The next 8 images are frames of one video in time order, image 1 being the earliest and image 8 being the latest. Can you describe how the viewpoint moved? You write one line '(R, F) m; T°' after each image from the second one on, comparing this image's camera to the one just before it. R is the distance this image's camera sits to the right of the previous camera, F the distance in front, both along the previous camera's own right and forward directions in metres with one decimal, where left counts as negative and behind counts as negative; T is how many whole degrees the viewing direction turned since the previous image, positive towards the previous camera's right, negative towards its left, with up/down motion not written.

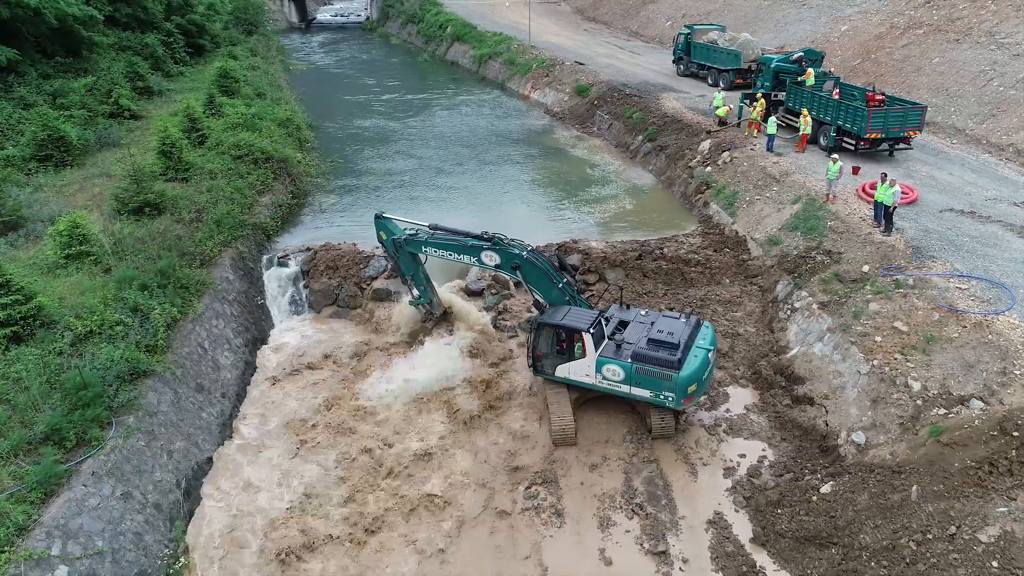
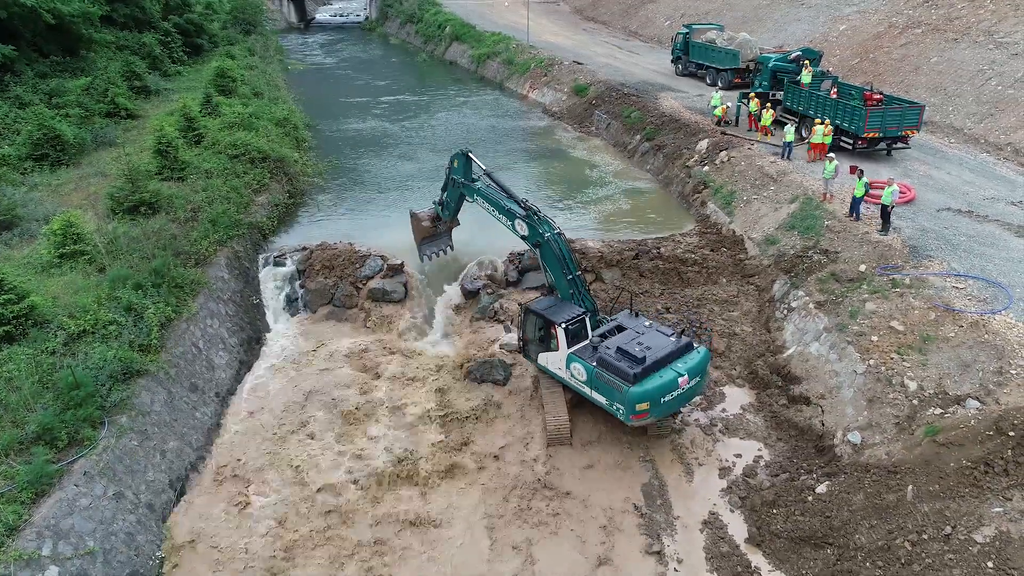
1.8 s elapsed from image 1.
(+0.1, 0.0) m; 0°
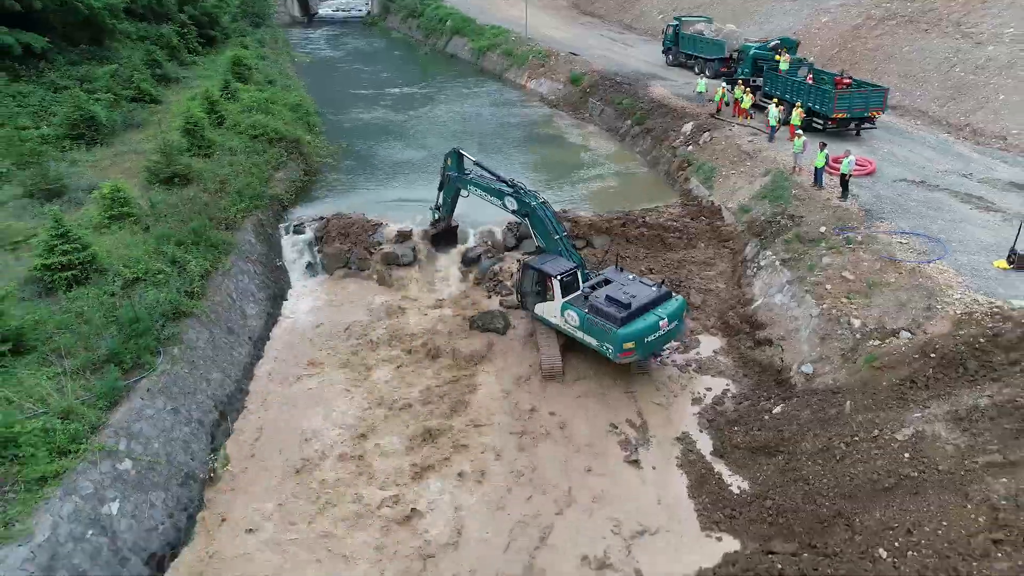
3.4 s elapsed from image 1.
(0.0, -1.6) m; 0°
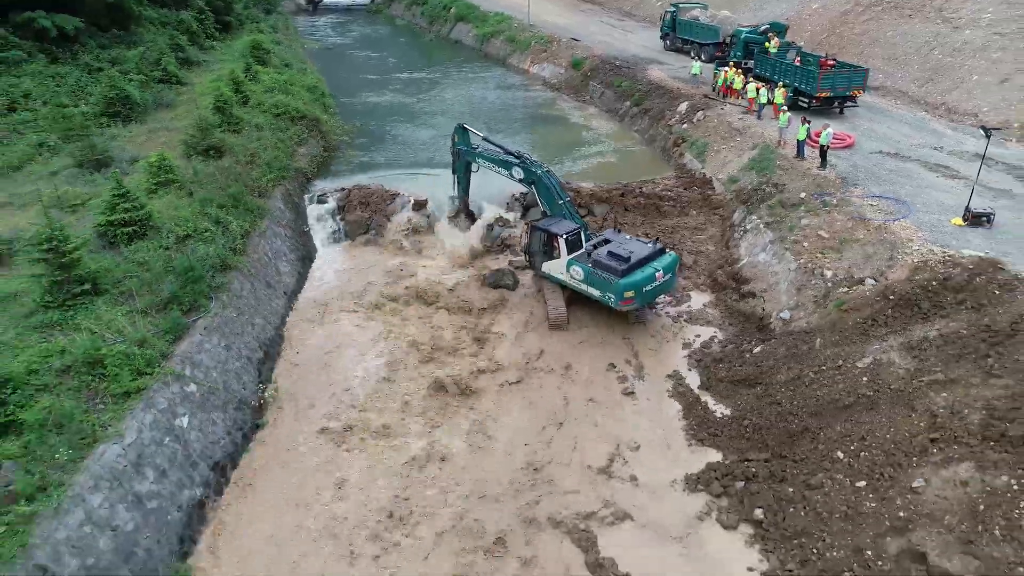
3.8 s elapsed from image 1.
(-0.2, -1.5) m; 0°
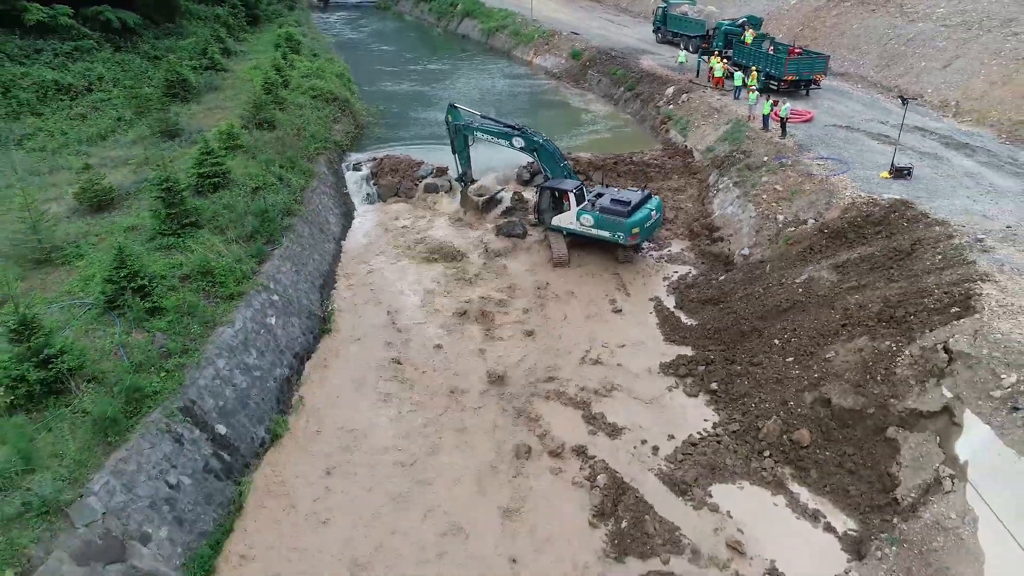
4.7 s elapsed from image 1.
(-0.3, -3.0) m; 0°
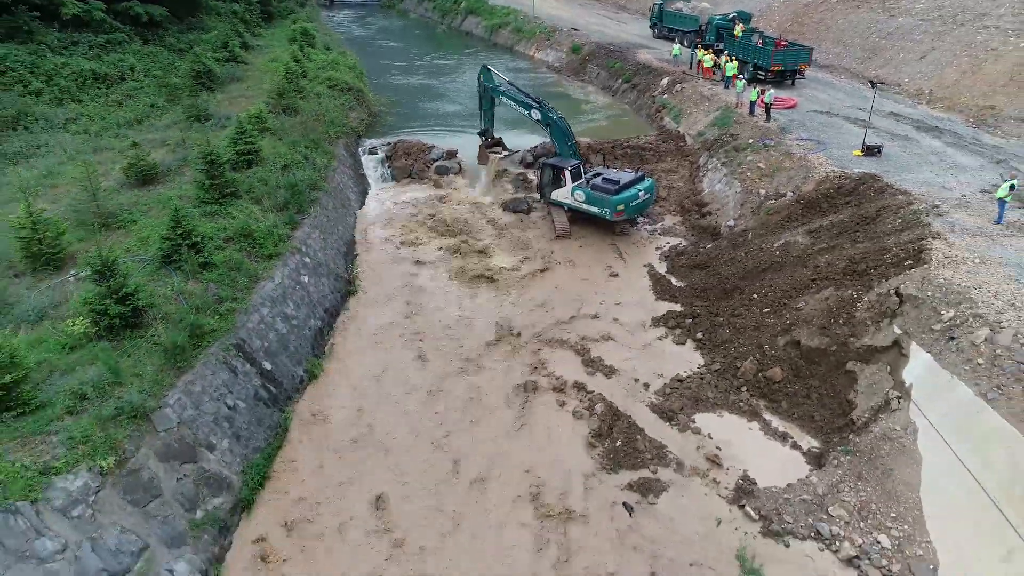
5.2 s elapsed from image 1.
(-0.2, -1.6) m; 0°
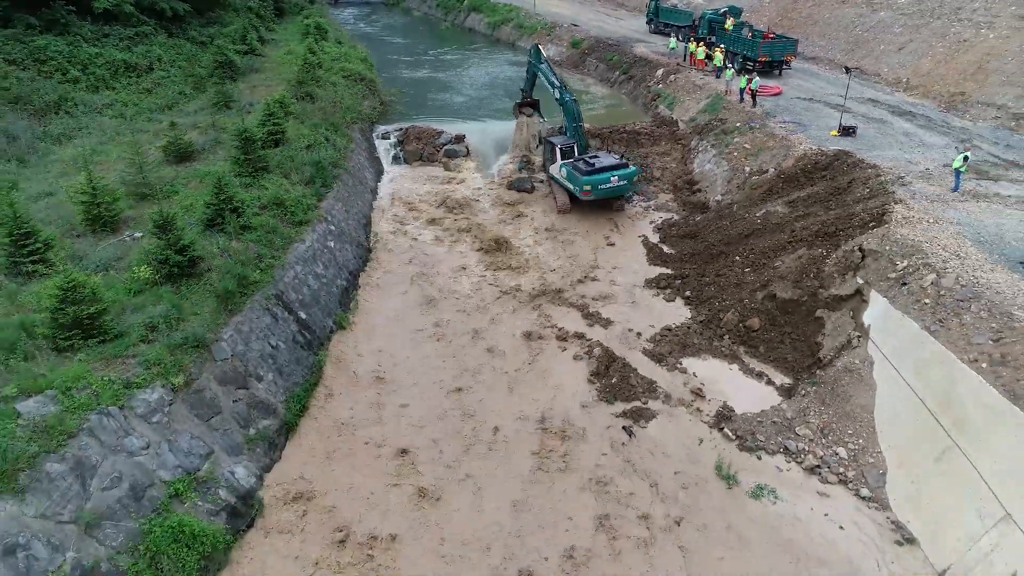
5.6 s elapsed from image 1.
(-0.2, -1.6) m; 0°
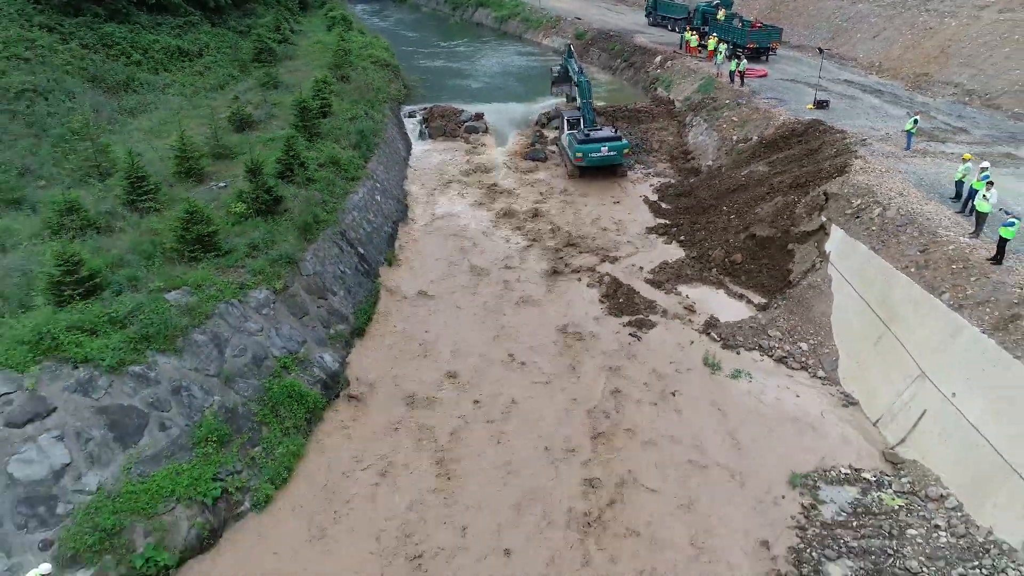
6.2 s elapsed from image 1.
(-0.6, -2.8) m; 0°
